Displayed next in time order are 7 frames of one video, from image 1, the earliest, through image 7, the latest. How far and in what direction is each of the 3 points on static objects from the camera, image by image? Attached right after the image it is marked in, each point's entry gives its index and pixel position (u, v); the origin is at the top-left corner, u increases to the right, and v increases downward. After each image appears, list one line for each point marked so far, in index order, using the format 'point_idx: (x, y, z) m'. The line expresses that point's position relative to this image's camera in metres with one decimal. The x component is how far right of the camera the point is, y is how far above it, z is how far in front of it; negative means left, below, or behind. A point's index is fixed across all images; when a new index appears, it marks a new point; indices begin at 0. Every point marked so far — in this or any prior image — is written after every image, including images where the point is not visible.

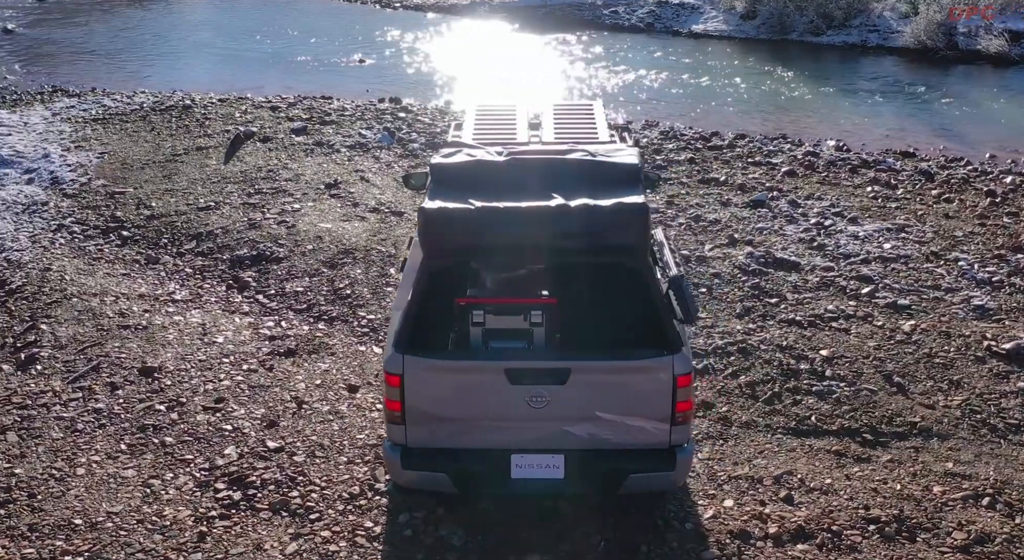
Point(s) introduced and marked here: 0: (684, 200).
0: (+2.2, +1.0, +13.4) m
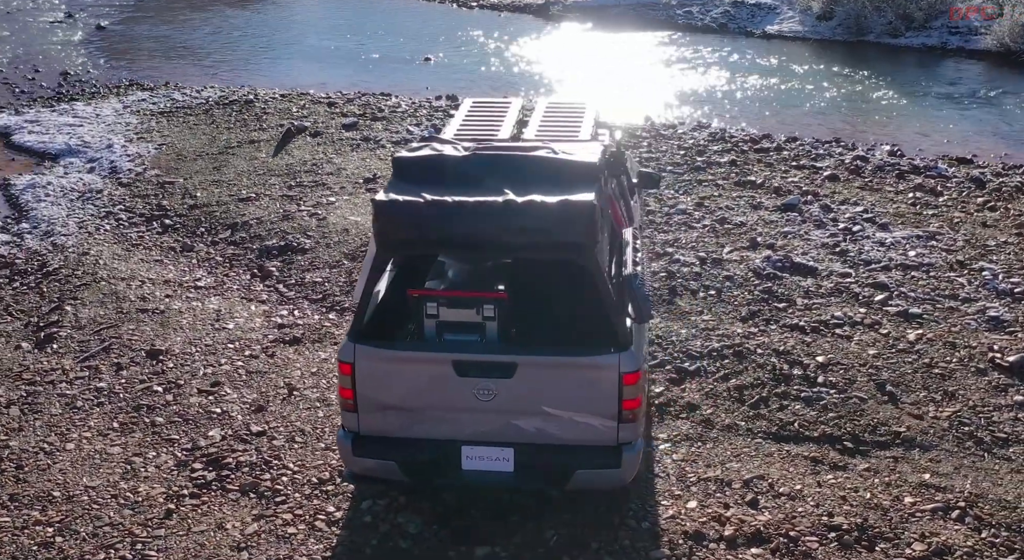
0: (+2.6, +1.0, +13.2) m
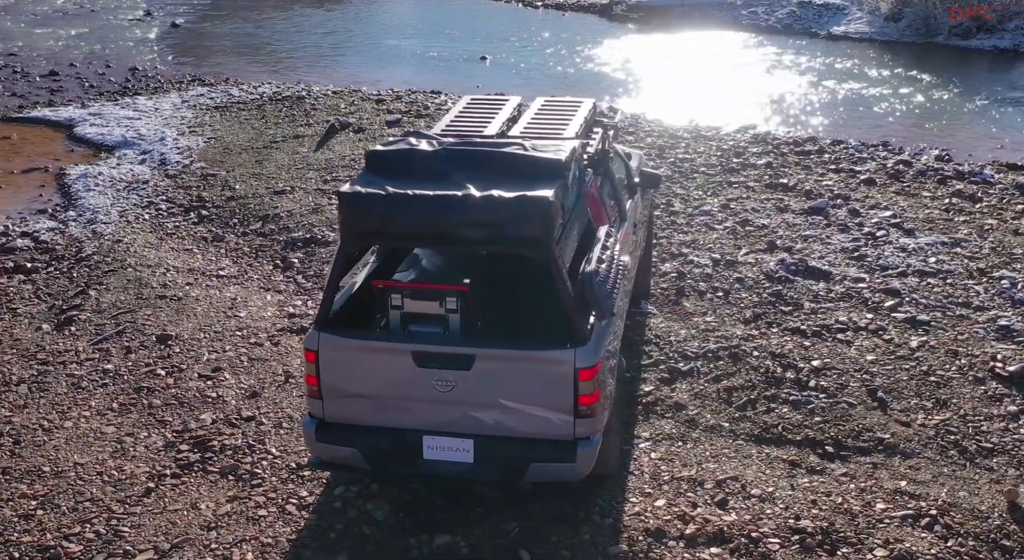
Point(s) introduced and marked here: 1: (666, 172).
0: (+2.9, +1.0, +13.1) m
1: (+2.3, +1.6, +15.0) m
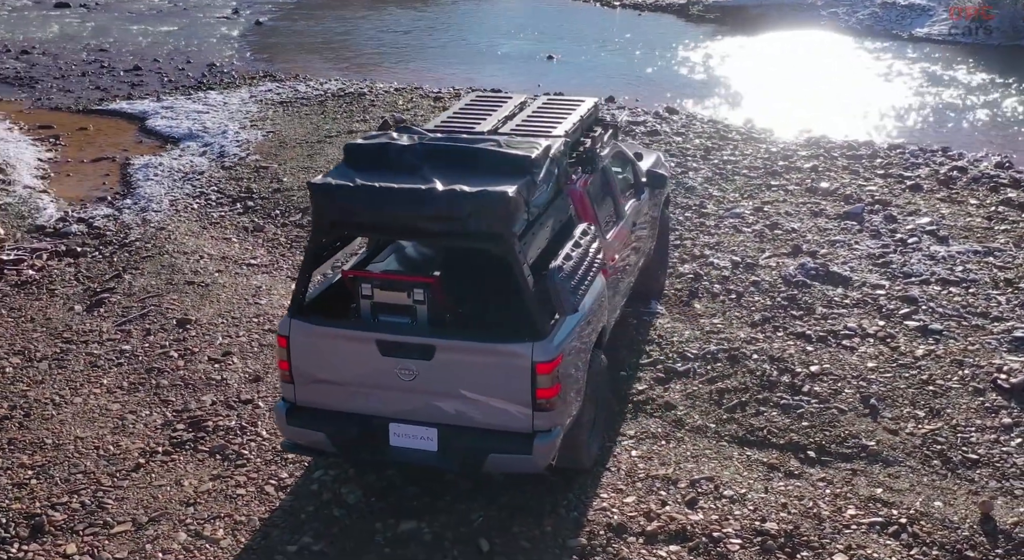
0: (+3.3, +0.9, +12.9) m
1: (+2.8, +1.5, +14.9) m
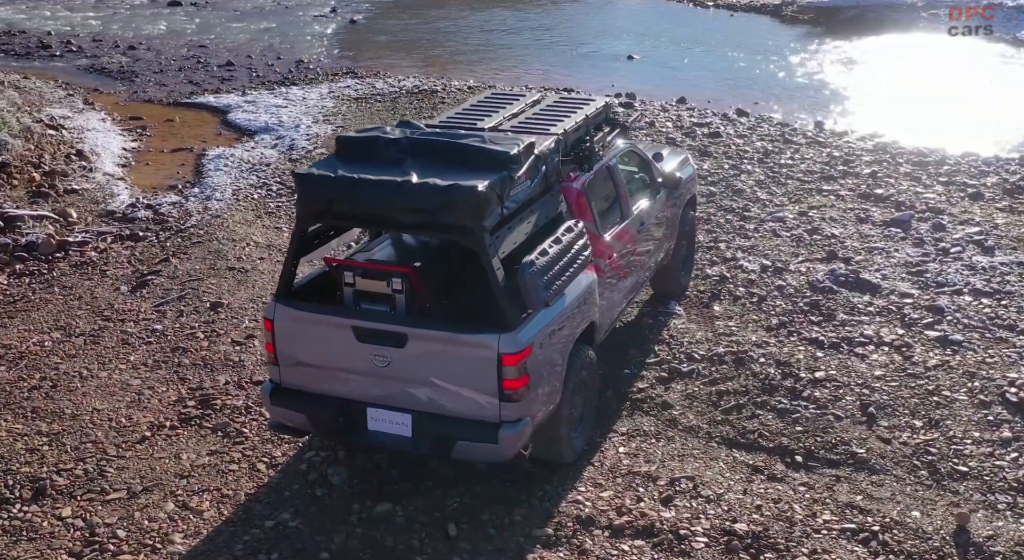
0: (+3.9, +0.9, +12.7) m
1: (+3.6, +1.5, +14.7) m
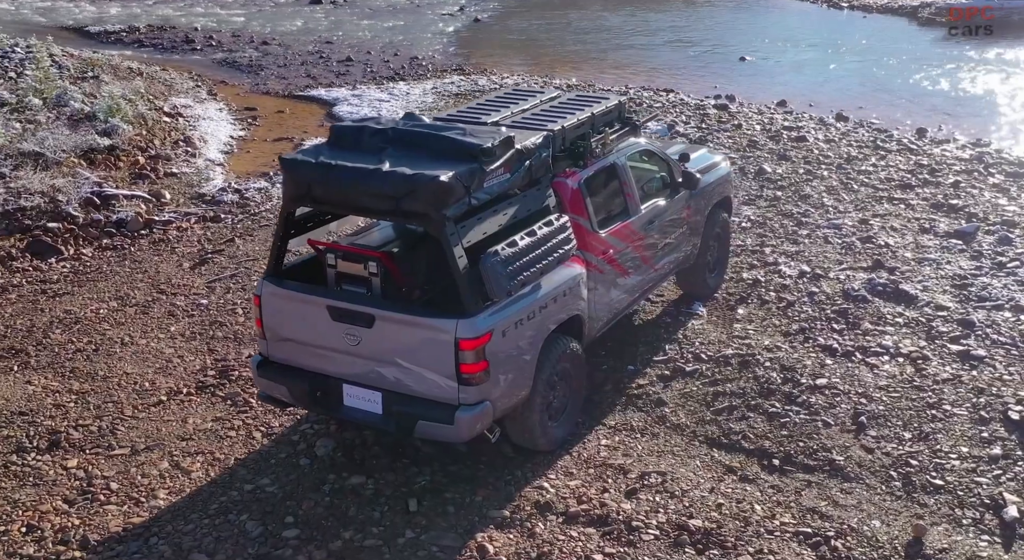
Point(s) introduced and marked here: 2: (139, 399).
0: (+4.5, +0.7, +12.4) m
1: (+4.5, +1.3, +14.4) m
2: (-2.8, -0.9, +7.6) m
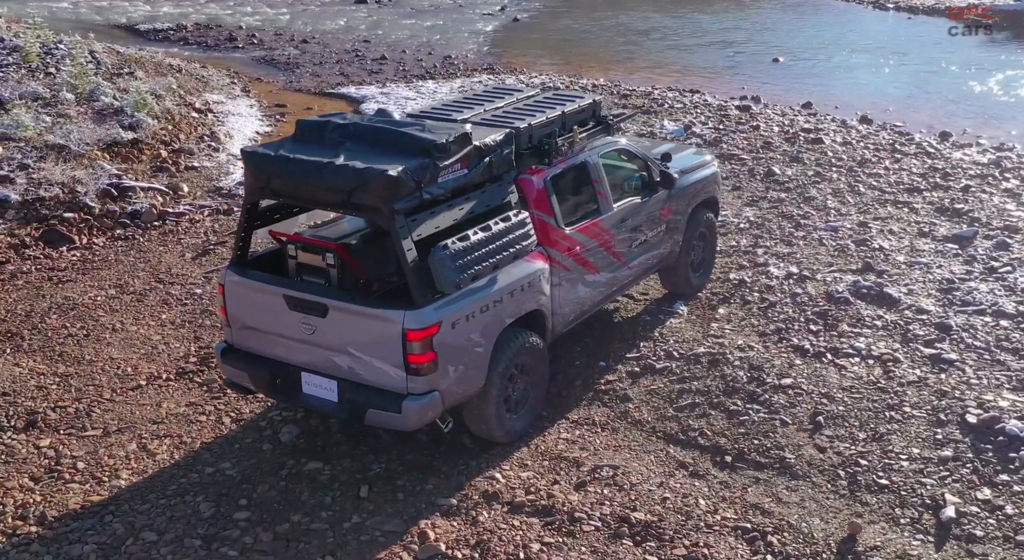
0: (+4.5, +0.7, +12.4) m
1: (+4.6, +1.3, +14.3) m
2: (-3.0, -0.8, +7.9) m
